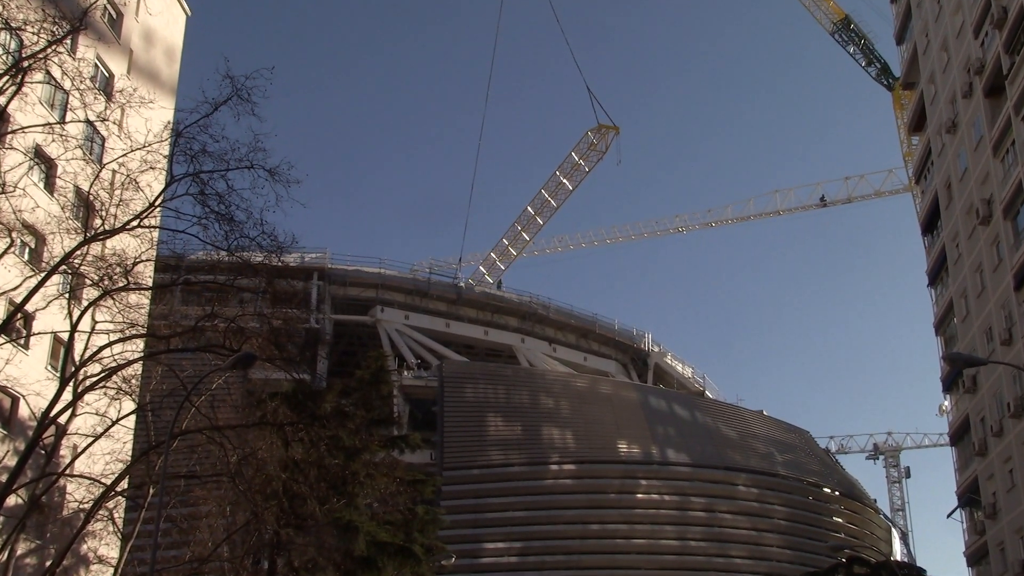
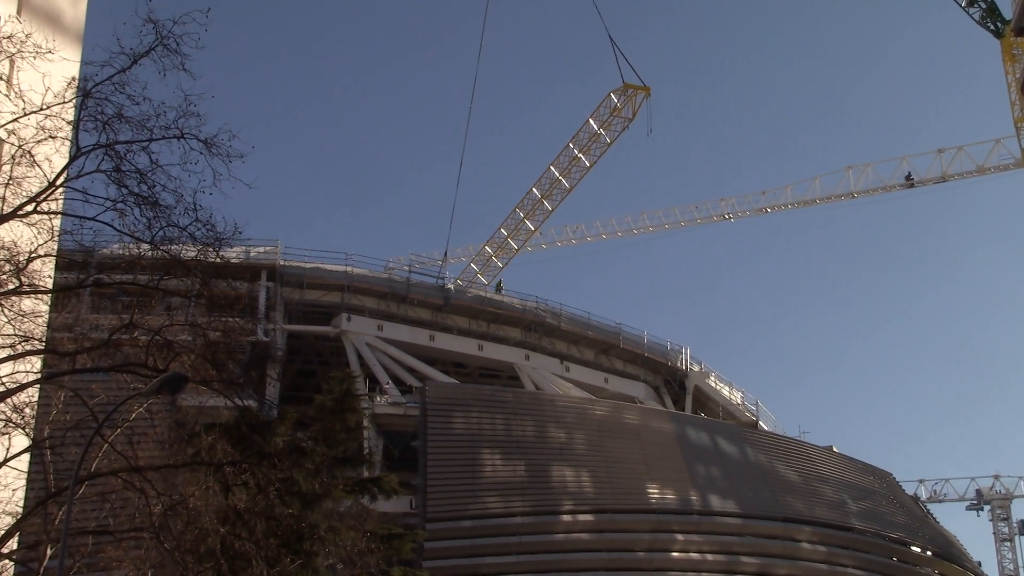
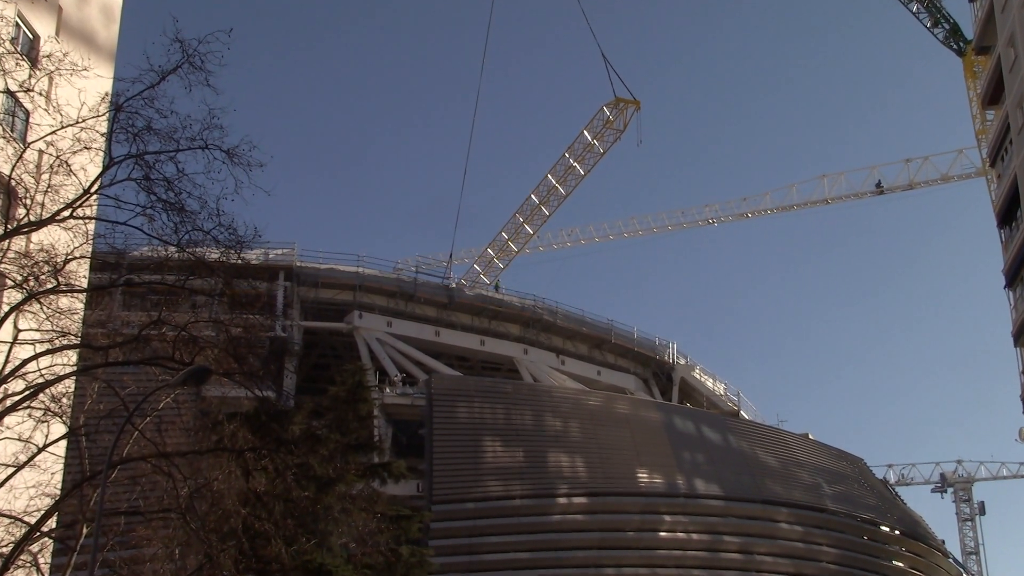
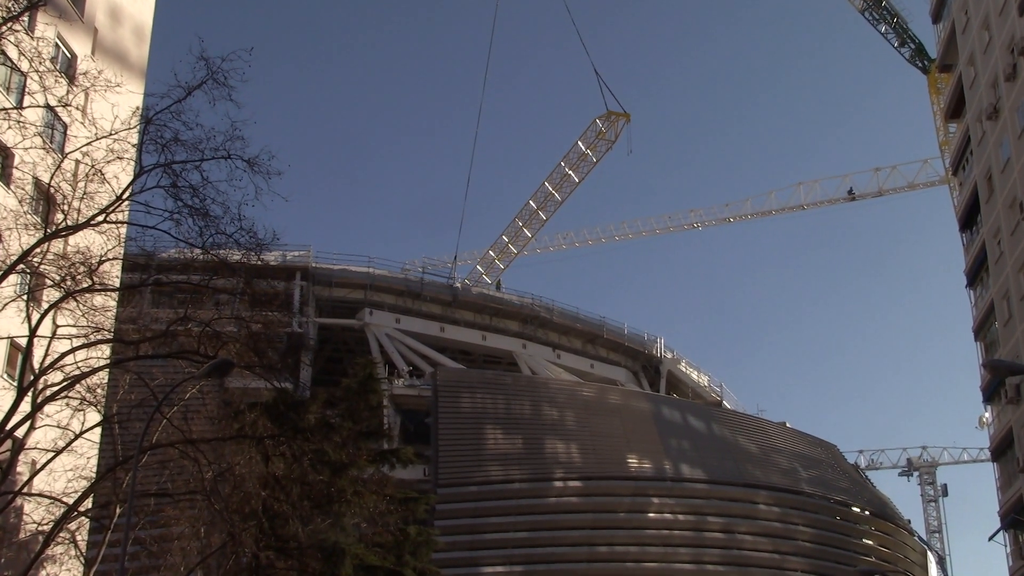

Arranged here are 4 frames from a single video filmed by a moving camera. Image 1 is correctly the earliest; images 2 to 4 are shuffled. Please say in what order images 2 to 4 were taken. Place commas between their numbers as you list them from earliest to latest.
4, 3, 2
